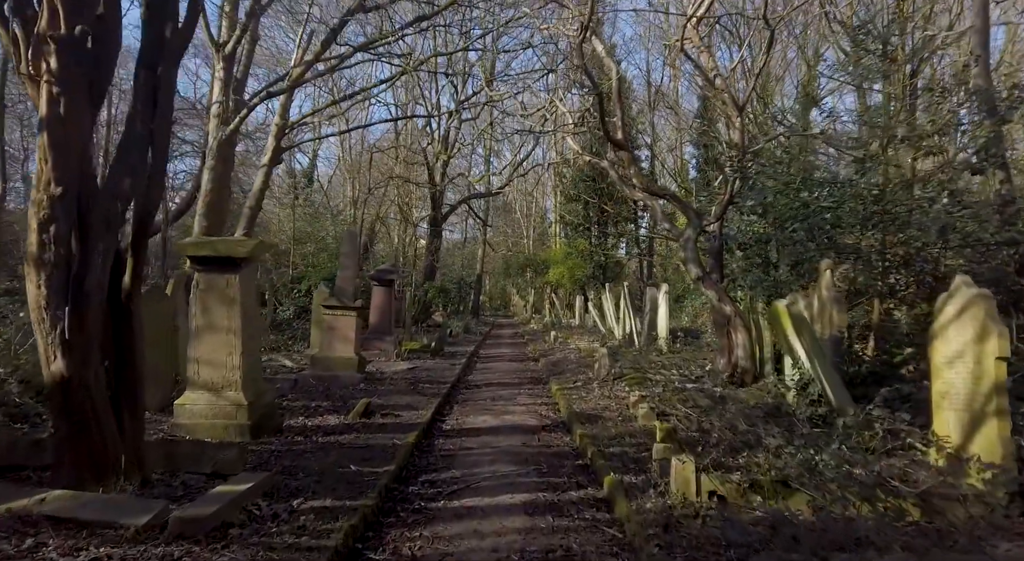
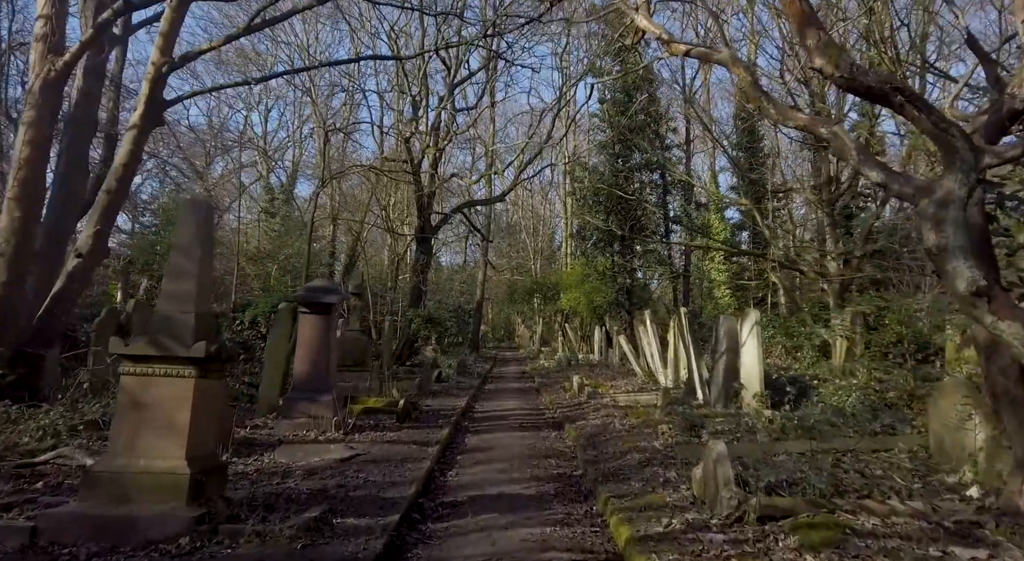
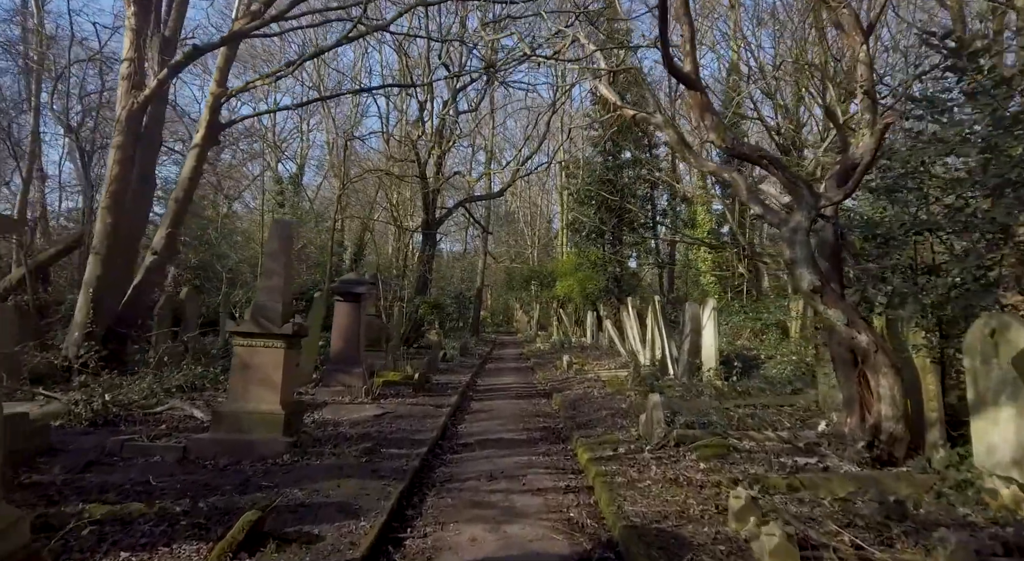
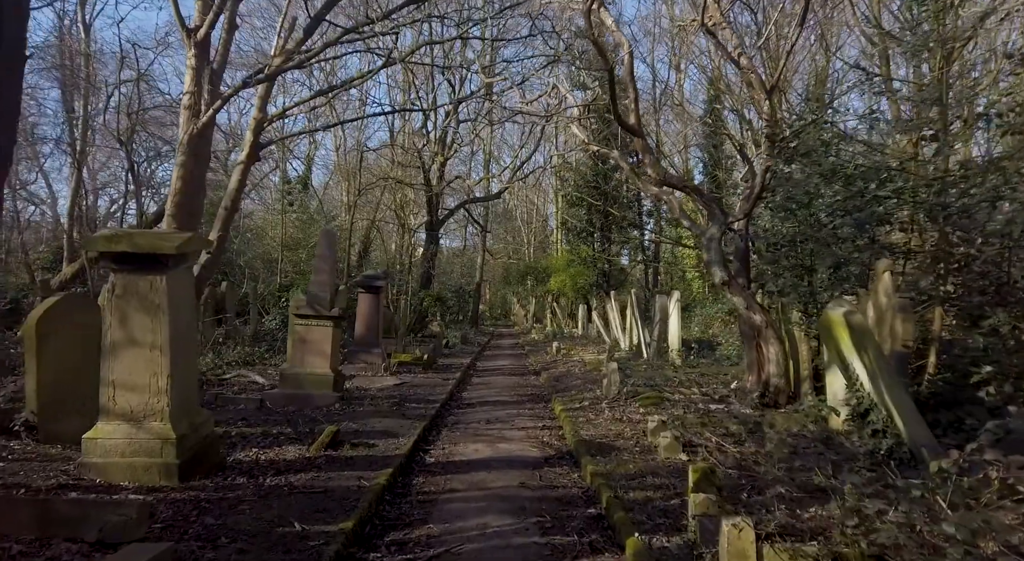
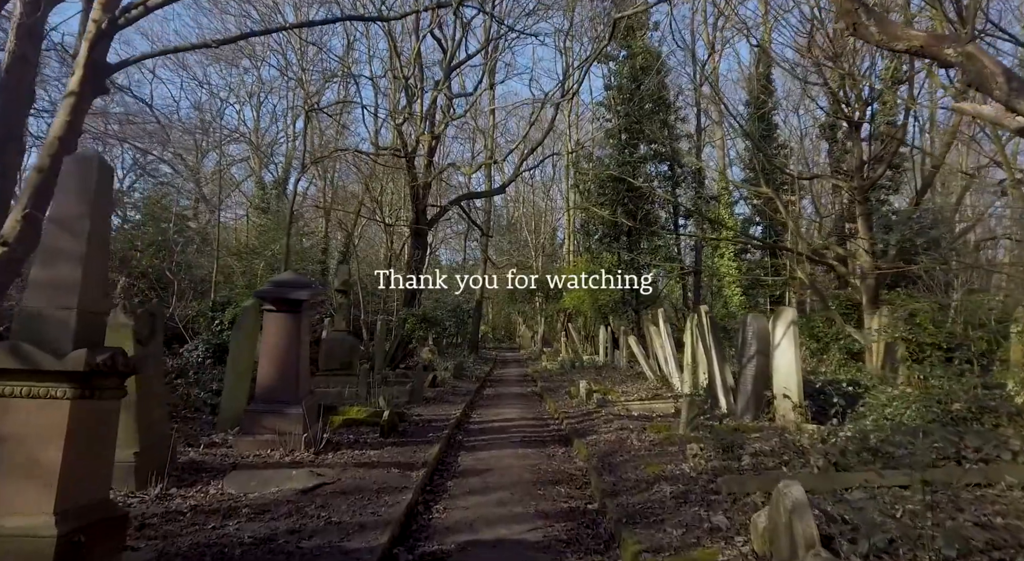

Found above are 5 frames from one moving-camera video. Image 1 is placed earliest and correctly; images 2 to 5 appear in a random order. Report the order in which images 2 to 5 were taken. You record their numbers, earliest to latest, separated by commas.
4, 3, 2, 5
